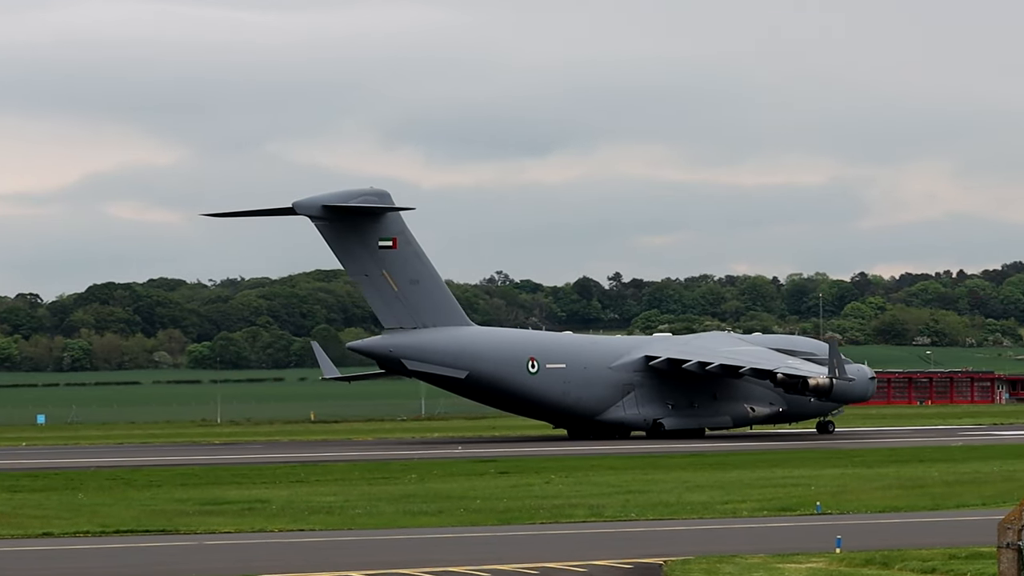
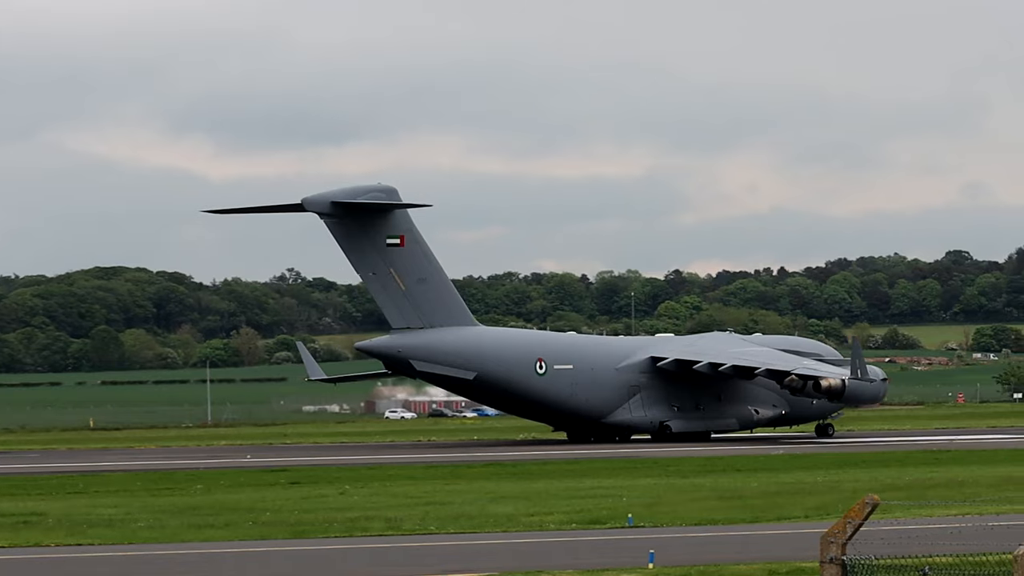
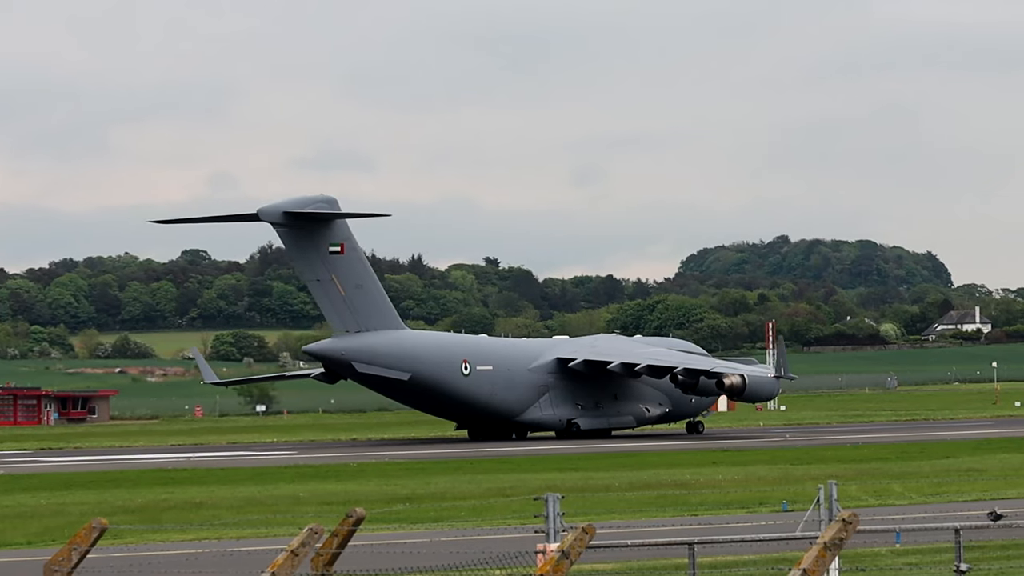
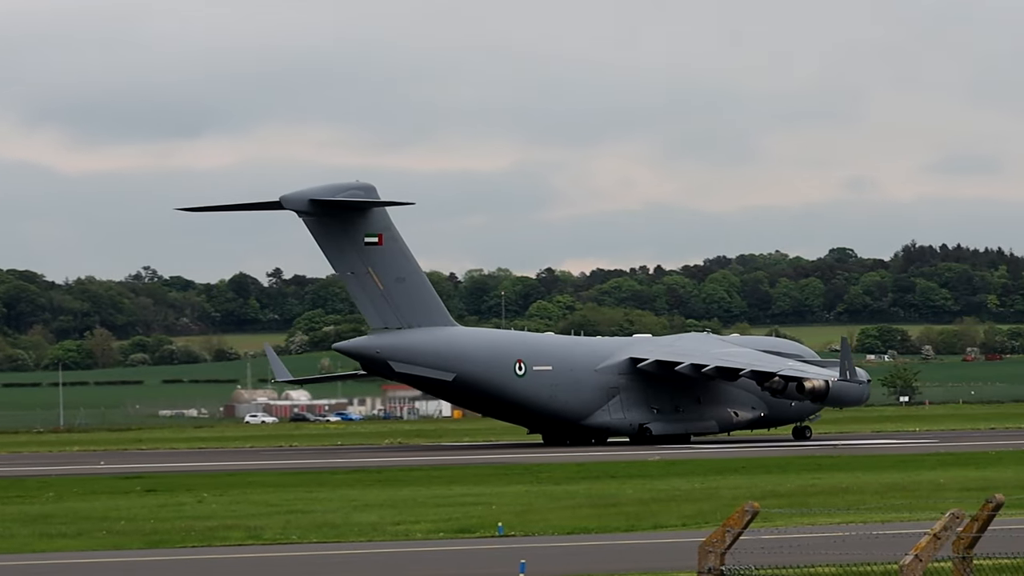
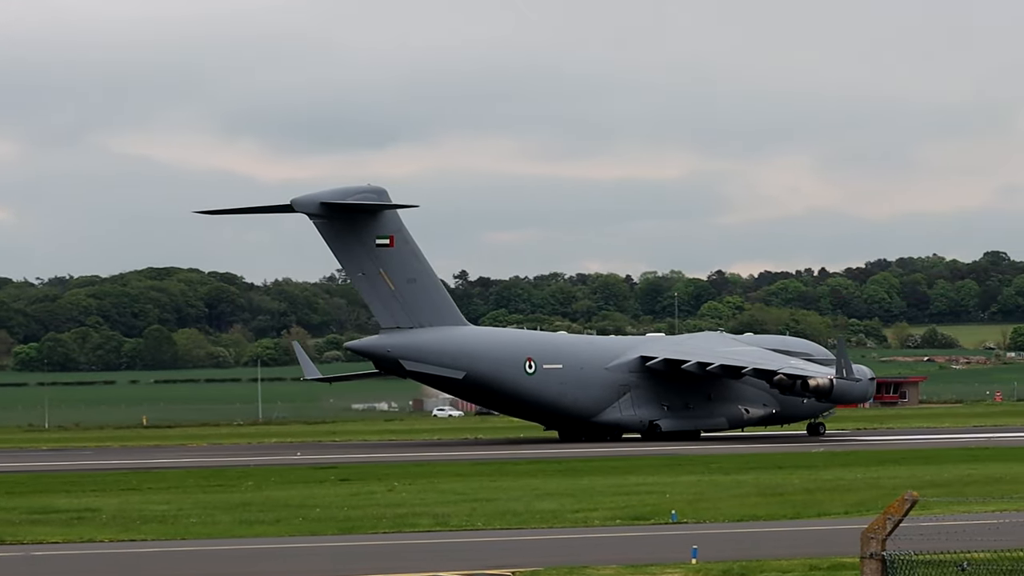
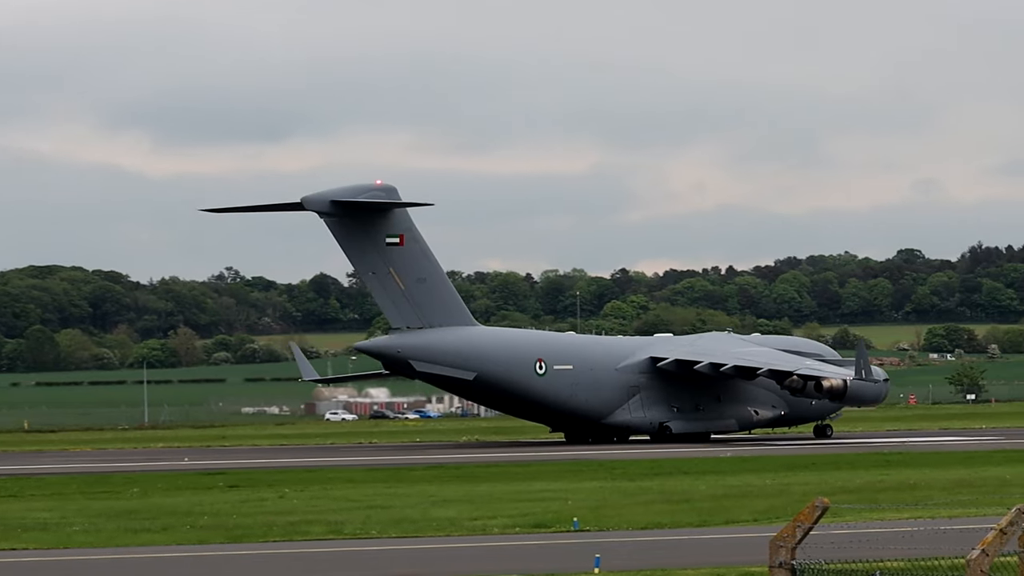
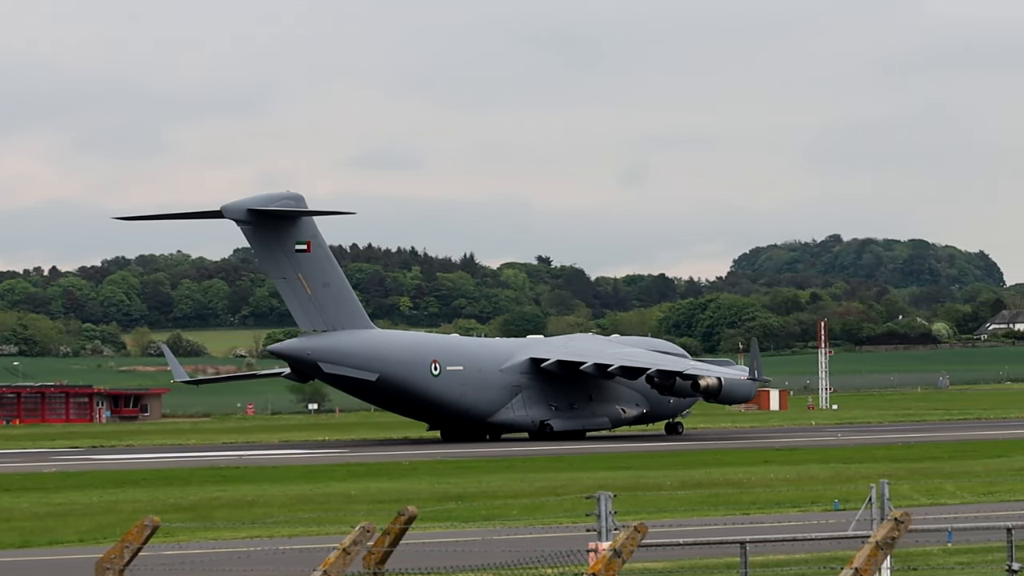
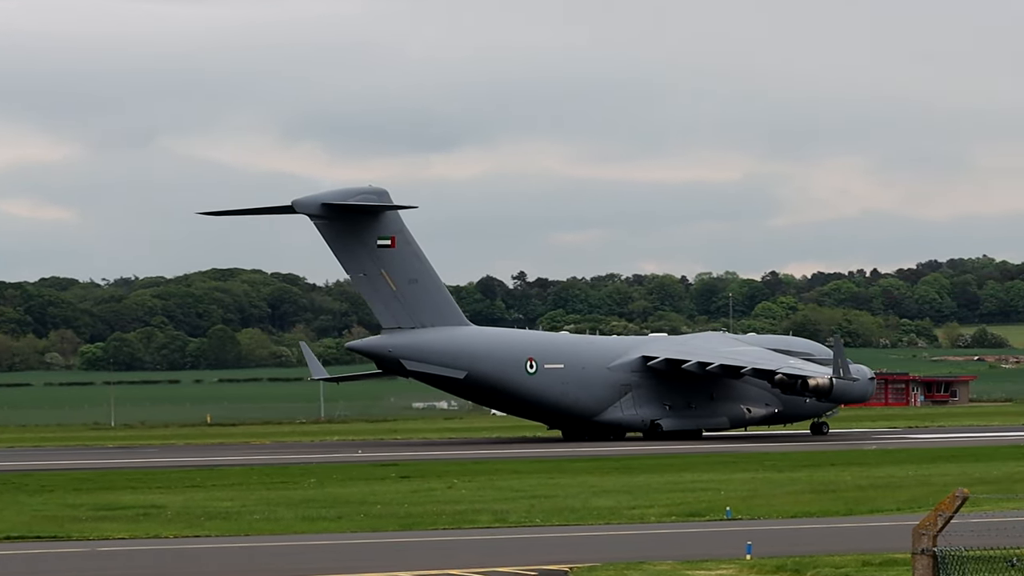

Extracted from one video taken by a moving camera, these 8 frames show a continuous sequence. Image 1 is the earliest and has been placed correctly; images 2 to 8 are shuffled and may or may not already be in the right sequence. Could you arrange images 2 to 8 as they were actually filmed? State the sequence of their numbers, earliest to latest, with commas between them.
8, 5, 2, 6, 4, 7, 3
